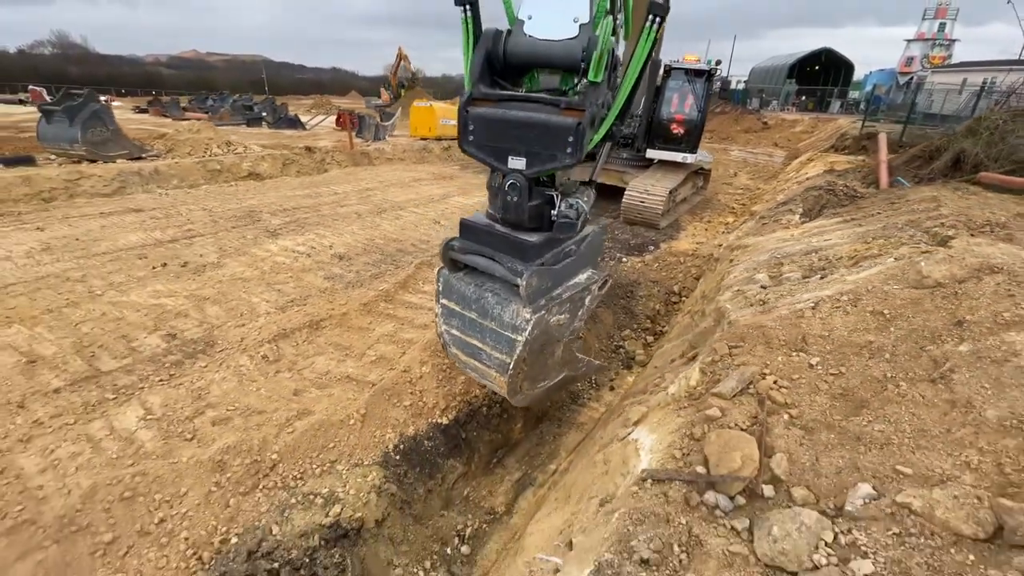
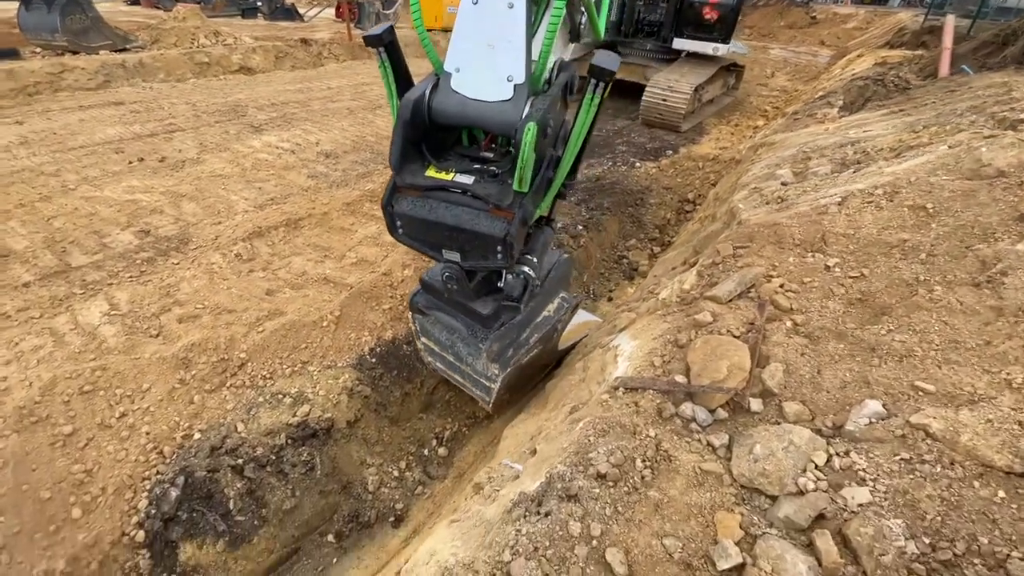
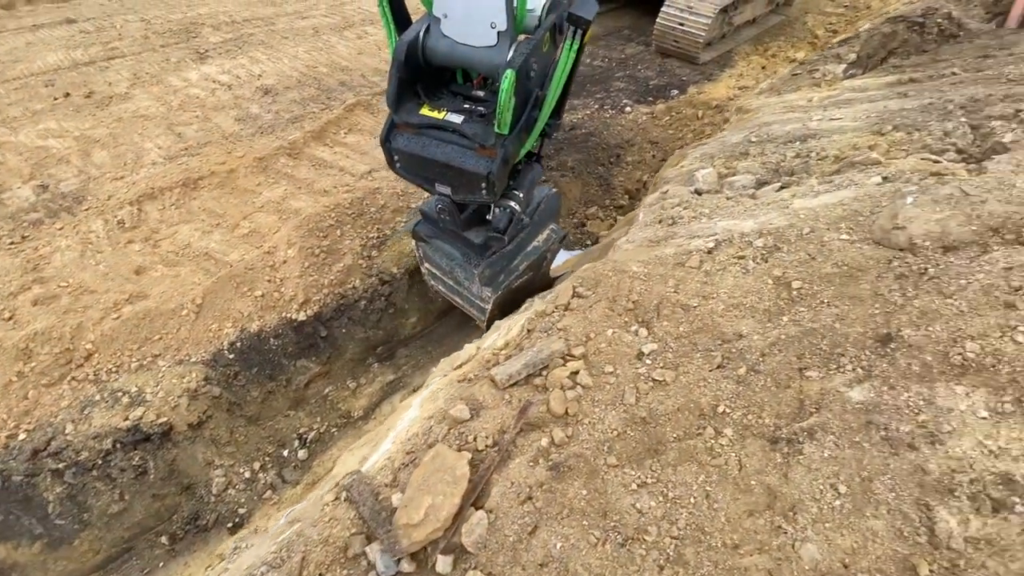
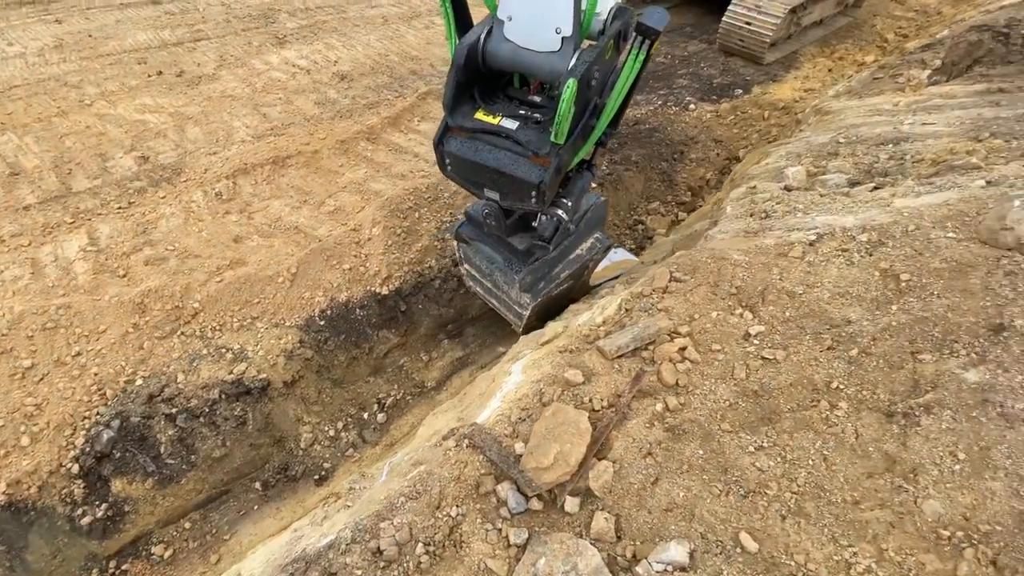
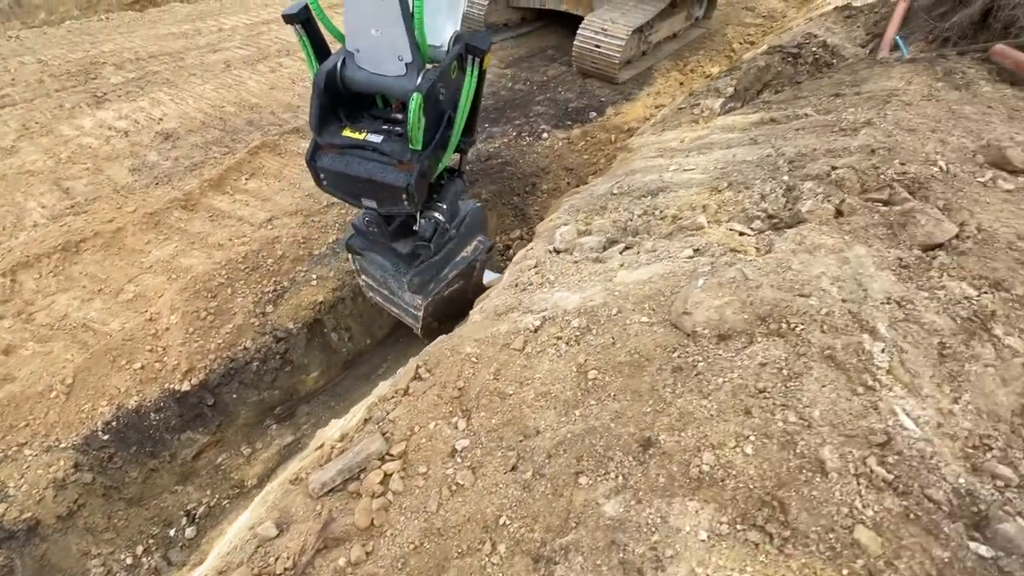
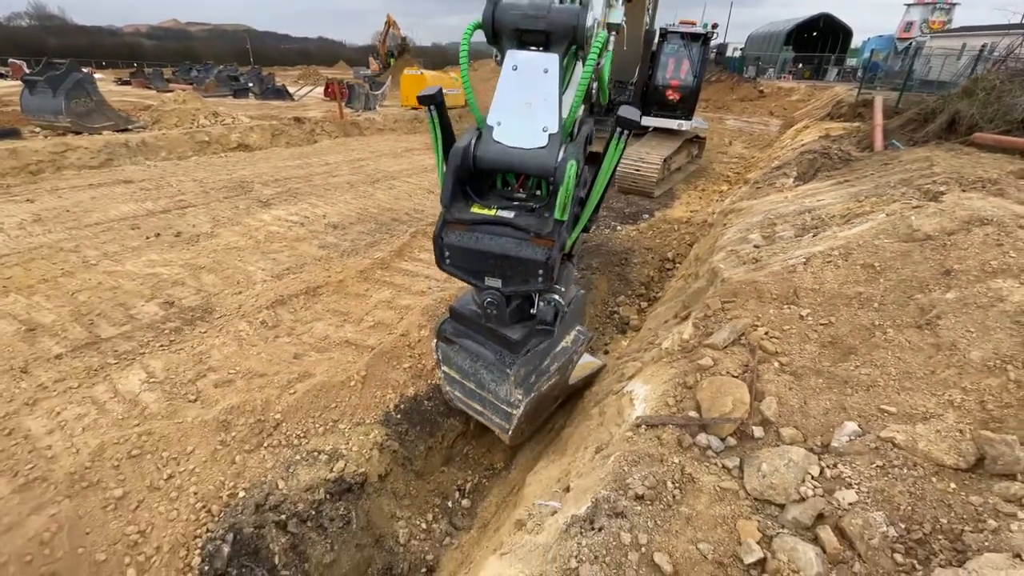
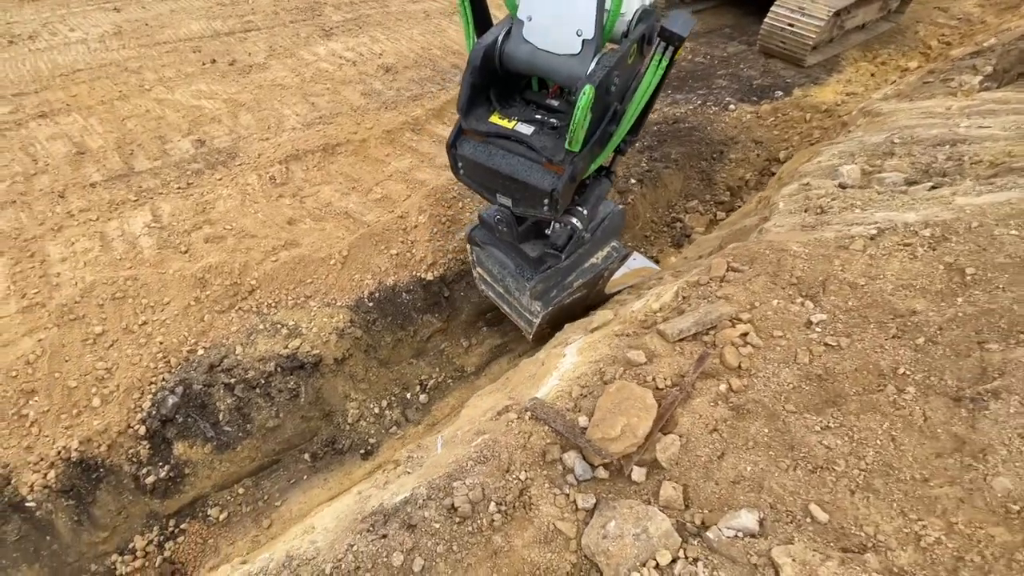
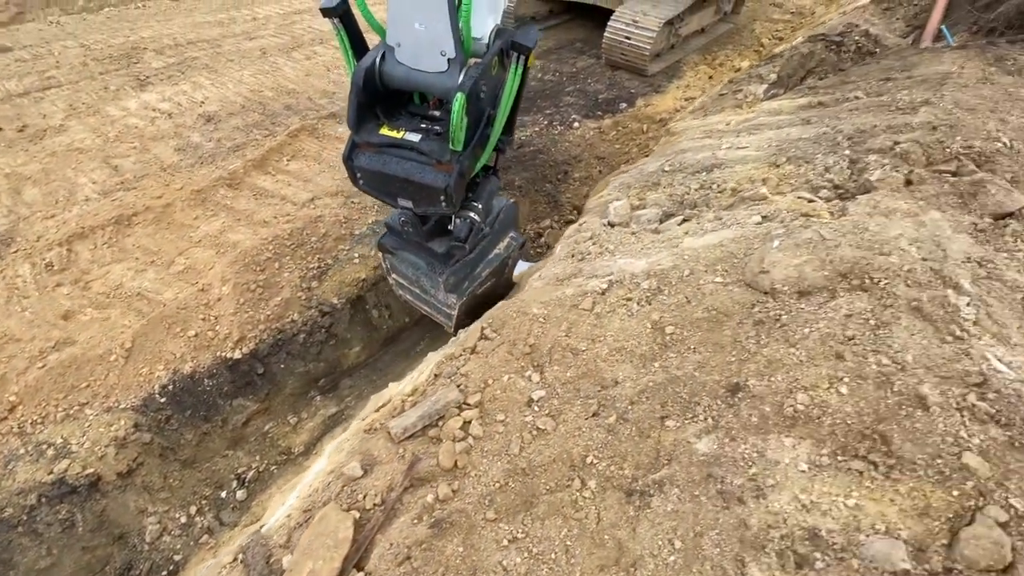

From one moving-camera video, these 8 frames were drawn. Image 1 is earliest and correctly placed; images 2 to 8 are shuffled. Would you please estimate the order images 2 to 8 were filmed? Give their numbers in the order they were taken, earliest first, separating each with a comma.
6, 2, 7, 4, 3, 8, 5
